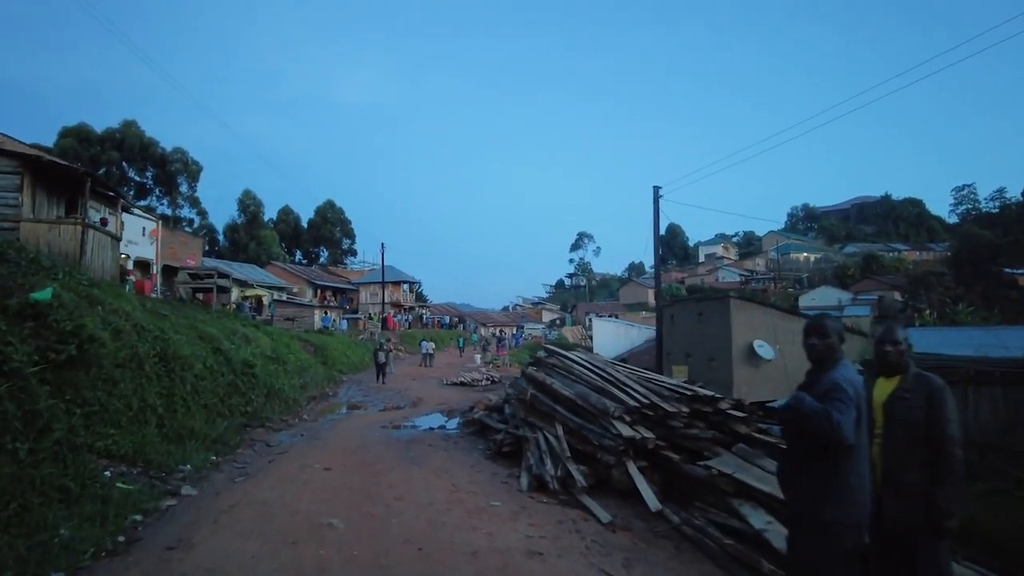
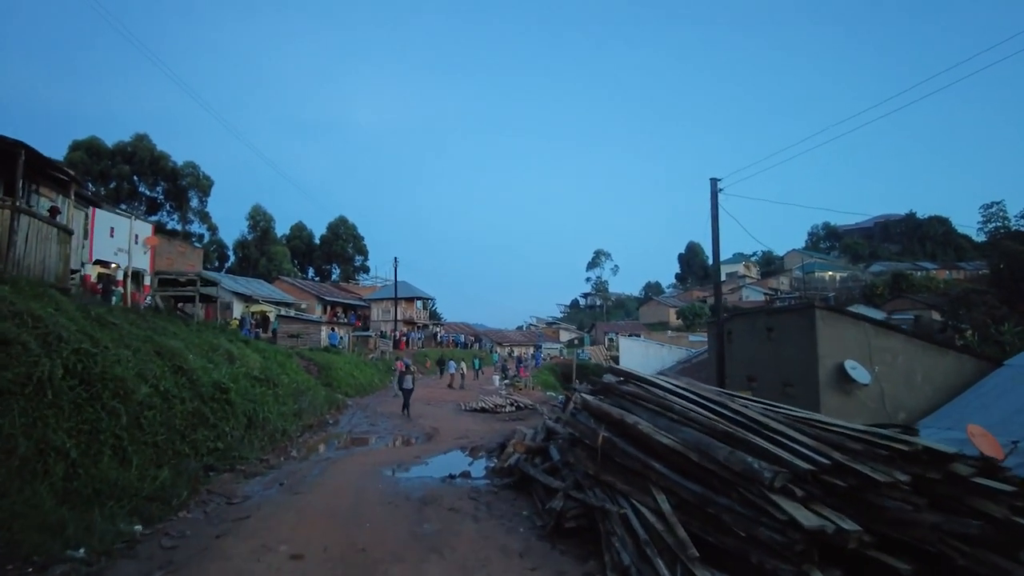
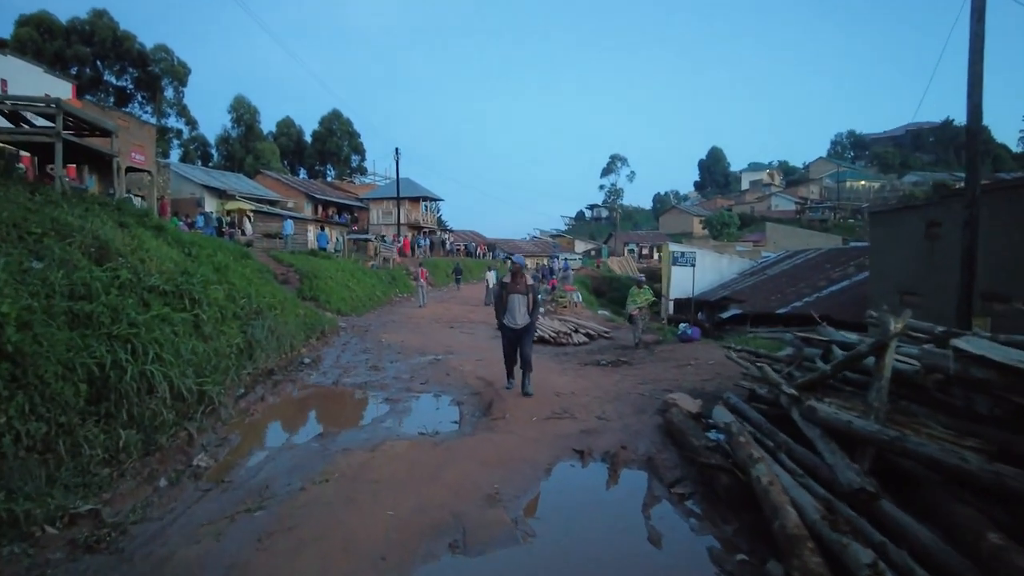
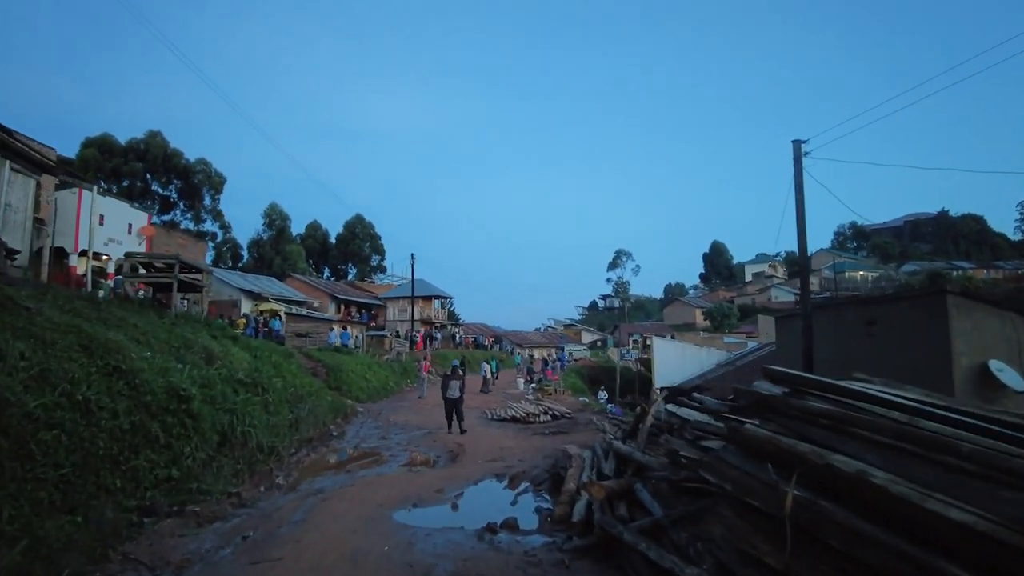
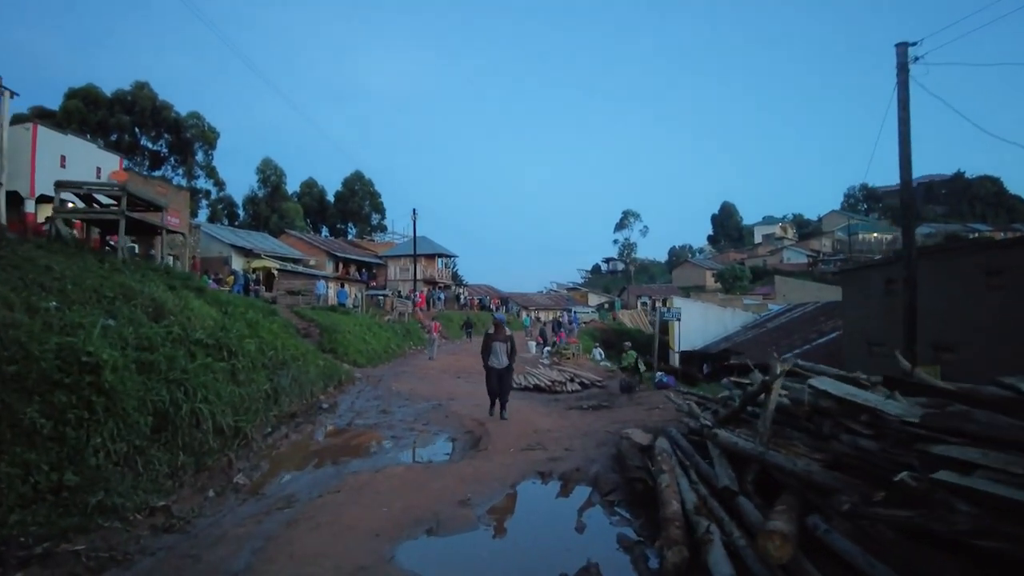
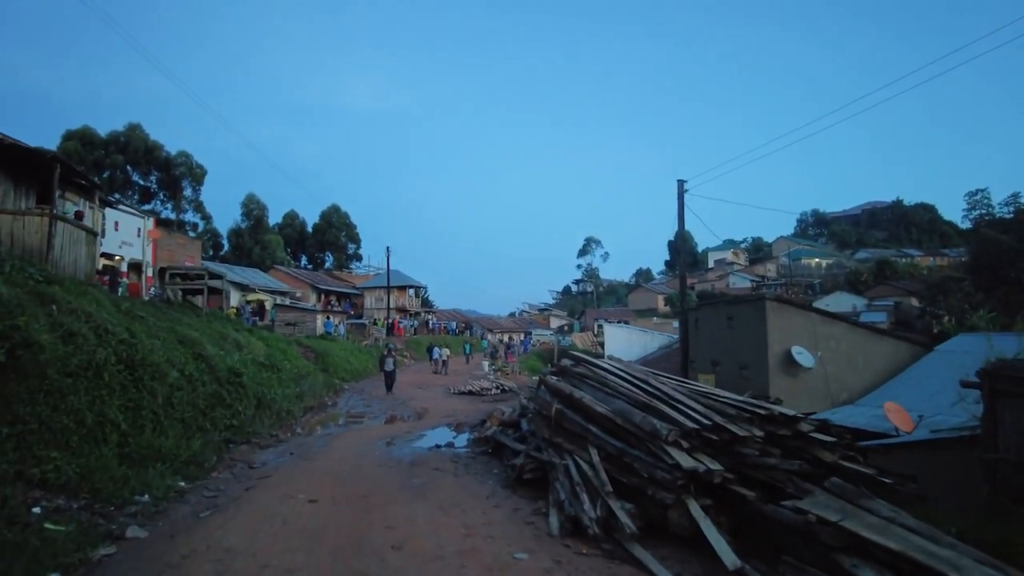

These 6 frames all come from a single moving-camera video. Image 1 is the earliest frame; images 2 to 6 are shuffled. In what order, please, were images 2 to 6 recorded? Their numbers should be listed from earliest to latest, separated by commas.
6, 2, 4, 5, 3
